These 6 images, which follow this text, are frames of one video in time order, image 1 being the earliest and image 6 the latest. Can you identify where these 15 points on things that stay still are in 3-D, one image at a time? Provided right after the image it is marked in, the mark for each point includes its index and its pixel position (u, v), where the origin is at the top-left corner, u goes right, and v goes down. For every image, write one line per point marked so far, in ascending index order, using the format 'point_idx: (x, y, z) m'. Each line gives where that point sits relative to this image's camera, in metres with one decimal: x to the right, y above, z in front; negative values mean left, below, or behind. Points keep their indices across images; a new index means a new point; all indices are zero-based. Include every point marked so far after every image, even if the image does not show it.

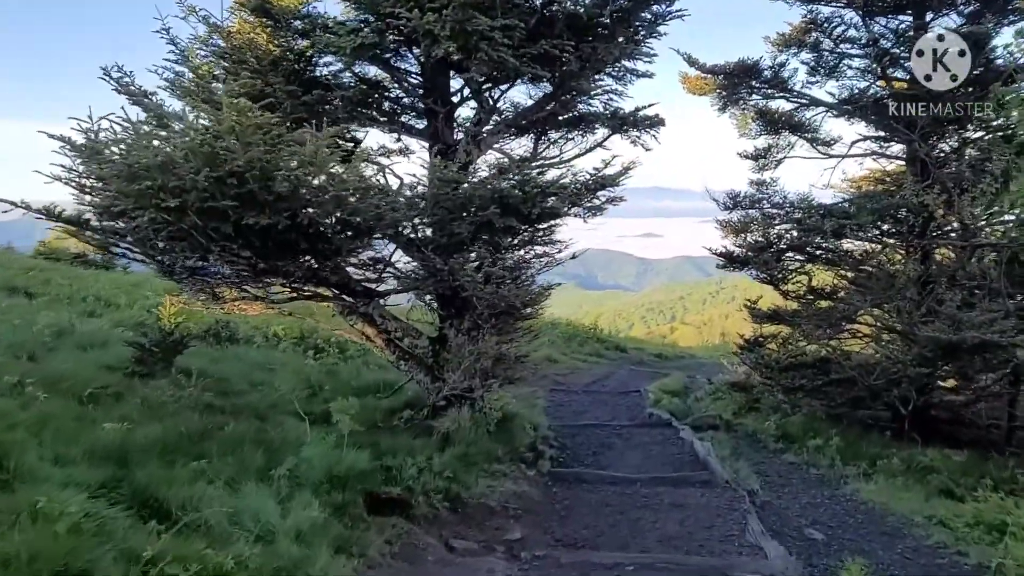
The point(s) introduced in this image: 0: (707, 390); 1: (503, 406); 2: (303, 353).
0: (+3.1, -1.7, +12.3) m
1: (-0.1, -1.3, +8.2) m
2: (-2.7, -0.8, +9.9) m
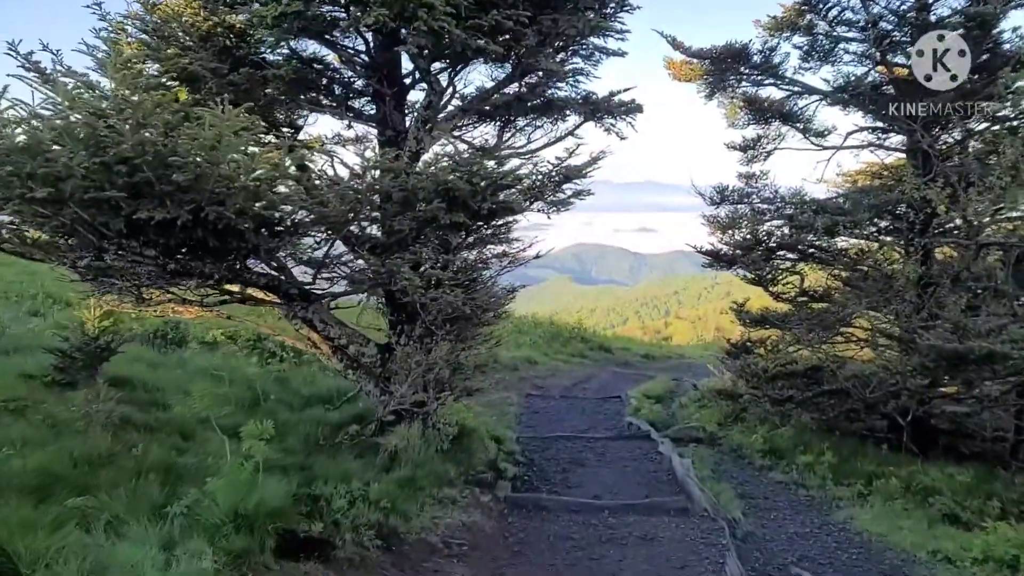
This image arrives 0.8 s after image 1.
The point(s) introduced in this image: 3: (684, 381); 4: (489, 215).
0: (+2.7, -1.6, +11.5) m
1: (-0.5, -1.3, +7.5) m
2: (-3.1, -0.8, +9.1) m
3: (+3.2, -1.7, +14.5) m
4: (-0.2, +0.5, +5.6) m
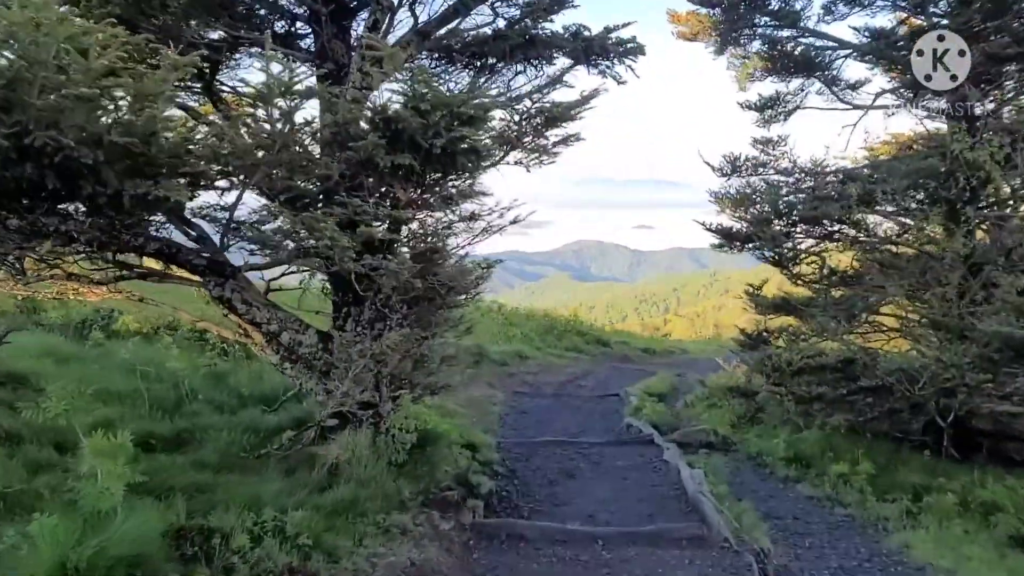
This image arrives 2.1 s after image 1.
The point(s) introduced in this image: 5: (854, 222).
0: (+2.5, -1.4, +10.3) m
1: (-0.7, -1.1, +6.2) m
2: (-3.3, -0.6, +7.8) m
3: (+3.0, -1.5, +13.2) m
4: (-0.4, +0.7, +4.3) m
5: (+3.6, +0.7, +8.2) m
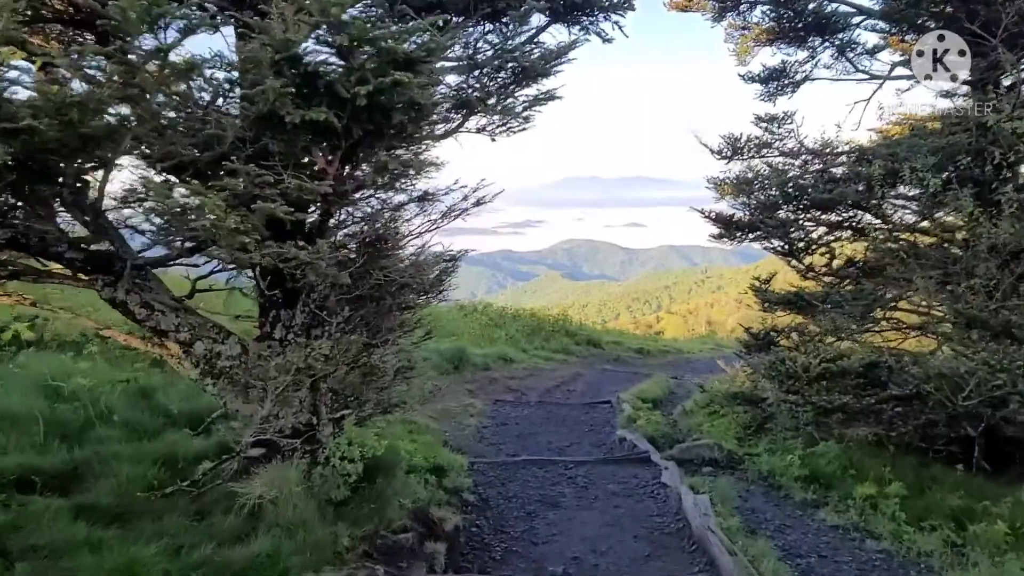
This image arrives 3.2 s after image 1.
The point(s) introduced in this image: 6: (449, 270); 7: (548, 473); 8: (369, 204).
0: (+2.3, -1.4, +9.3) m
1: (-0.9, -1.1, +5.2) m
2: (-3.5, -0.6, +6.8) m
3: (+2.7, -1.5, +12.2) m
4: (-0.6, +0.7, +3.3) m
5: (+3.4, +0.8, +7.3) m
6: (-0.4, +0.1, +5.2) m
7: (+0.3, -1.5, +6.4) m
8: (-0.8, +0.5, +4.3) m
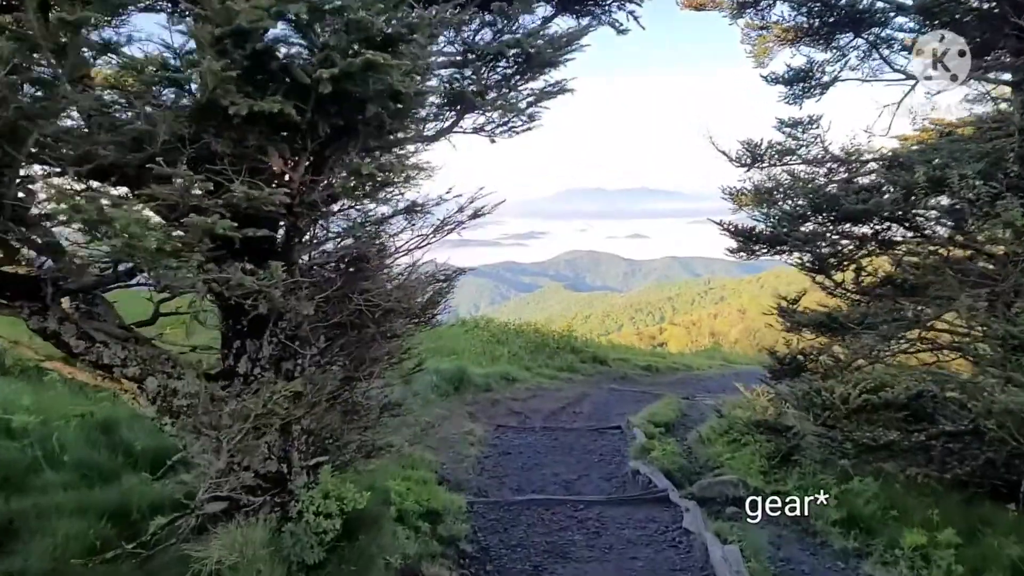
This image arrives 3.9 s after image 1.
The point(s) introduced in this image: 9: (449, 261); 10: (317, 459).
0: (+2.3, -1.6, +8.6) m
1: (-0.9, -1.2, +4.6) m
2: (-3.5, -0.8, +6.2) m
3: (+2.8, -1.7, +11.6) m
4: (-0.6, +0.6, +2.7) m
5: (+3.4, +0.6, +6.6) m
6: (-0.4, 0.0, +4.6) m
7: (+0.3, -1.7, +5.8) m
8: (-0.8, +0.3, +3.7) m
9: (-0.4, +0.2, +4.7) m
10: (-1.0, -0.9, +4.0) m
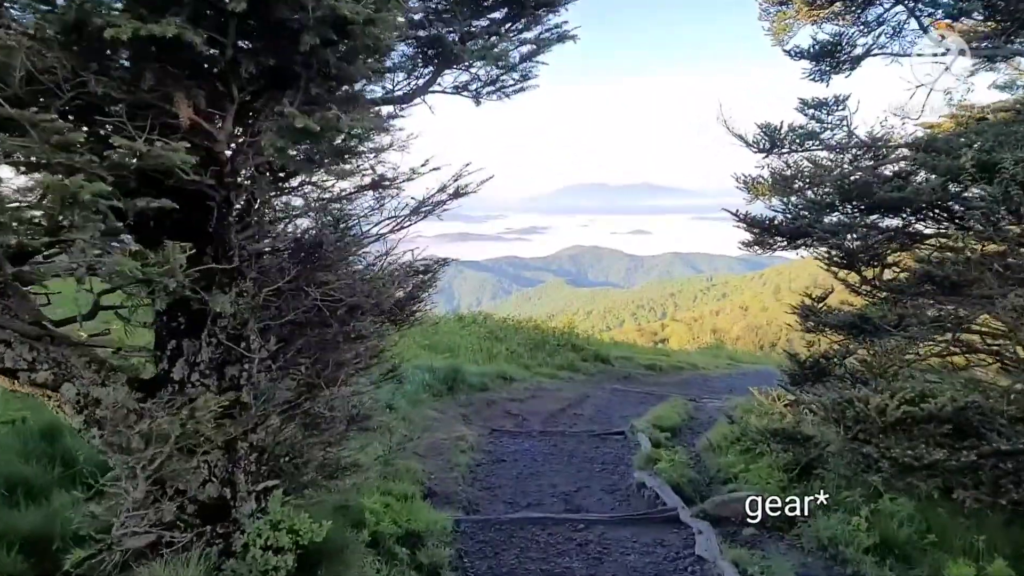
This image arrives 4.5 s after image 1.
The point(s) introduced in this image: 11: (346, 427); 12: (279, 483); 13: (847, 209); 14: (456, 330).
0: (+2.2, -1.5, +8.0) m
1: (-0.9, -1.2, +4.0) m
2: (-3.5, -0.7, +5.6) m
3: (+2.7, -1.7, +10.9) m
4: (-0.6, +0.7, +2.1) m
5: (+3.4, +0.6, +6.0) m
6: (-0.5, 0.0, +4.0) m
7: (+0.3, -1.7, +5.2) m
8: (-0.8, +0.4, +3.0) m
9: (-0.4, +0.2, +4.0) m
10: (-1.1, -0.8, +3.4) m
11: (-0.8, -0.7, +3.8) m
12: (-1.0, -0.8, +3.4) m
13: (+2.8, +0.6, +6.4) m
14: (-1.1, -0.8, +14.6) m
